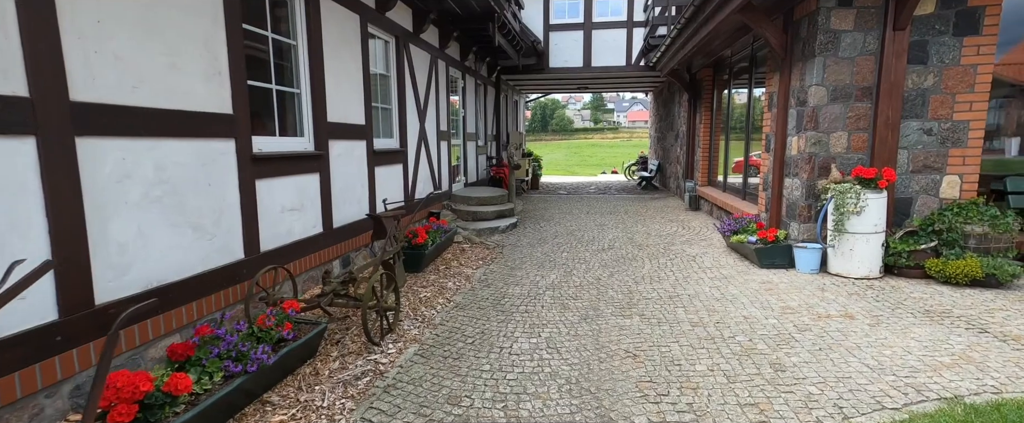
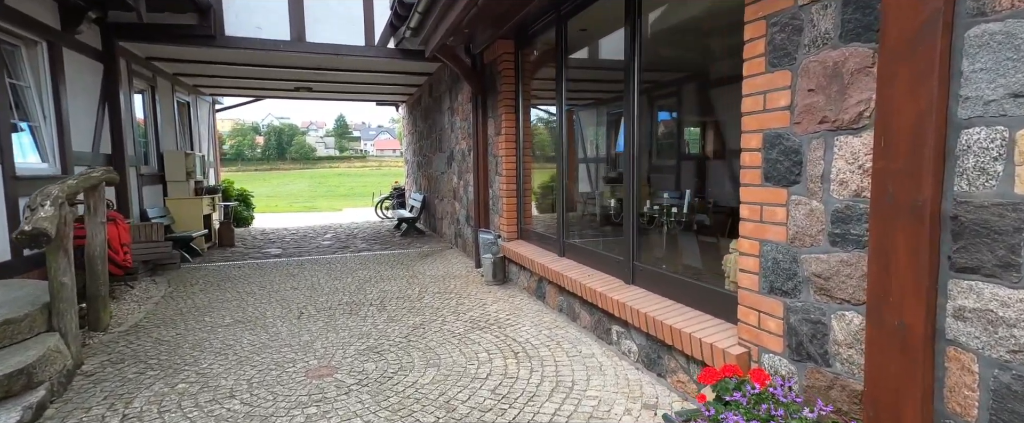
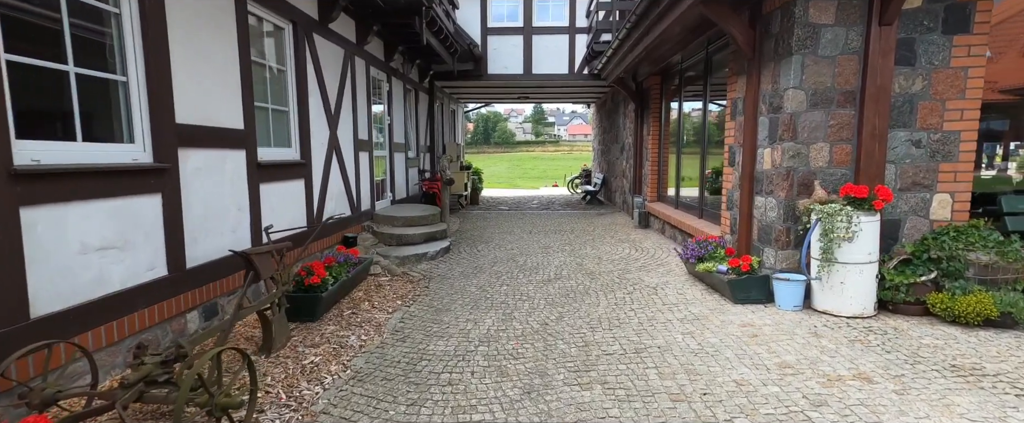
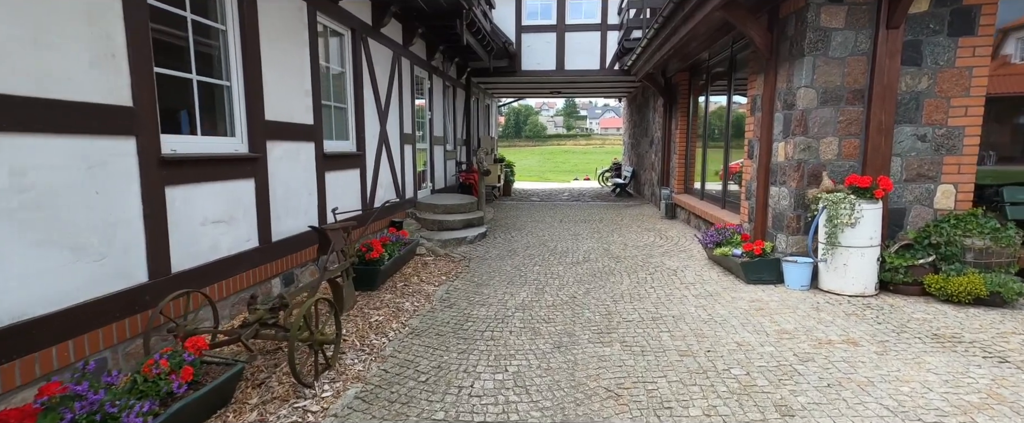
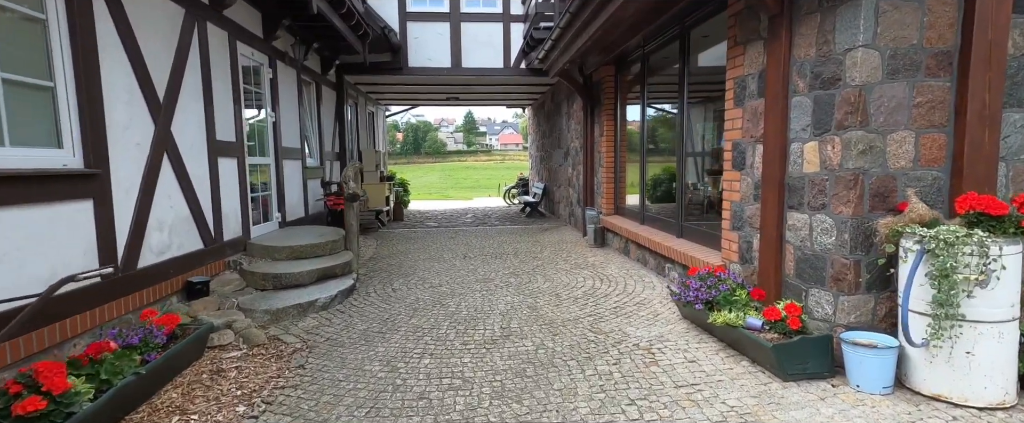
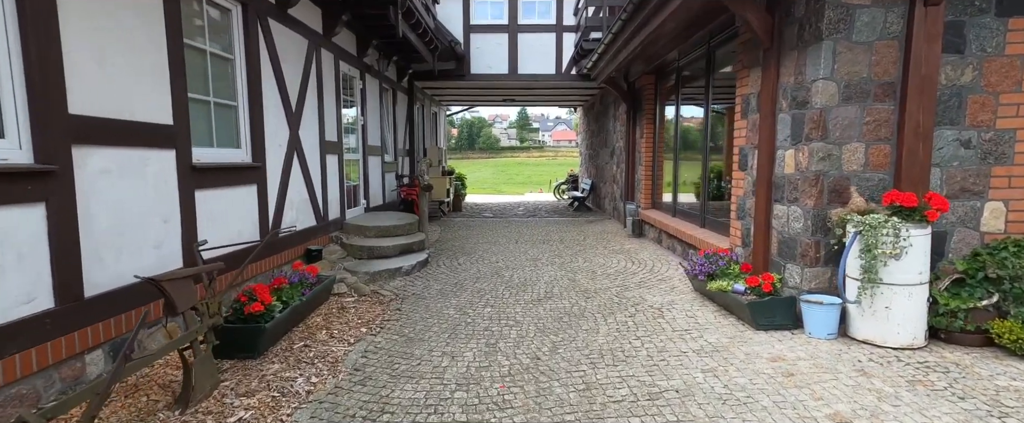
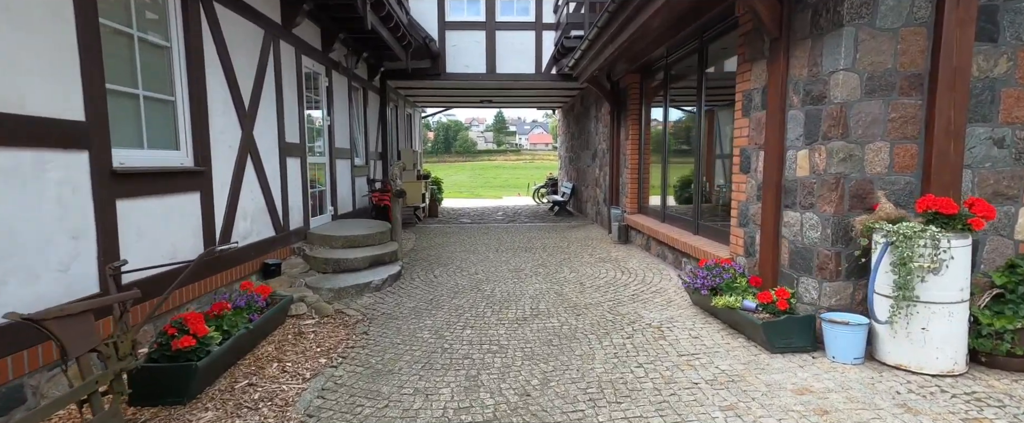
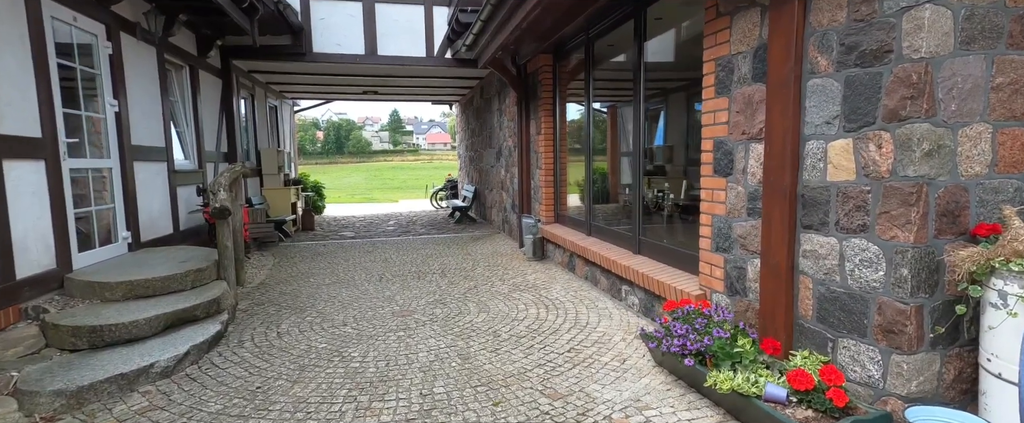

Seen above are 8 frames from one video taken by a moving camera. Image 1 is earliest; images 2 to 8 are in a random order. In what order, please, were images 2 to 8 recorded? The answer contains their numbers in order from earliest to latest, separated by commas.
4, 3, 6, 7, 5, 8, 2
